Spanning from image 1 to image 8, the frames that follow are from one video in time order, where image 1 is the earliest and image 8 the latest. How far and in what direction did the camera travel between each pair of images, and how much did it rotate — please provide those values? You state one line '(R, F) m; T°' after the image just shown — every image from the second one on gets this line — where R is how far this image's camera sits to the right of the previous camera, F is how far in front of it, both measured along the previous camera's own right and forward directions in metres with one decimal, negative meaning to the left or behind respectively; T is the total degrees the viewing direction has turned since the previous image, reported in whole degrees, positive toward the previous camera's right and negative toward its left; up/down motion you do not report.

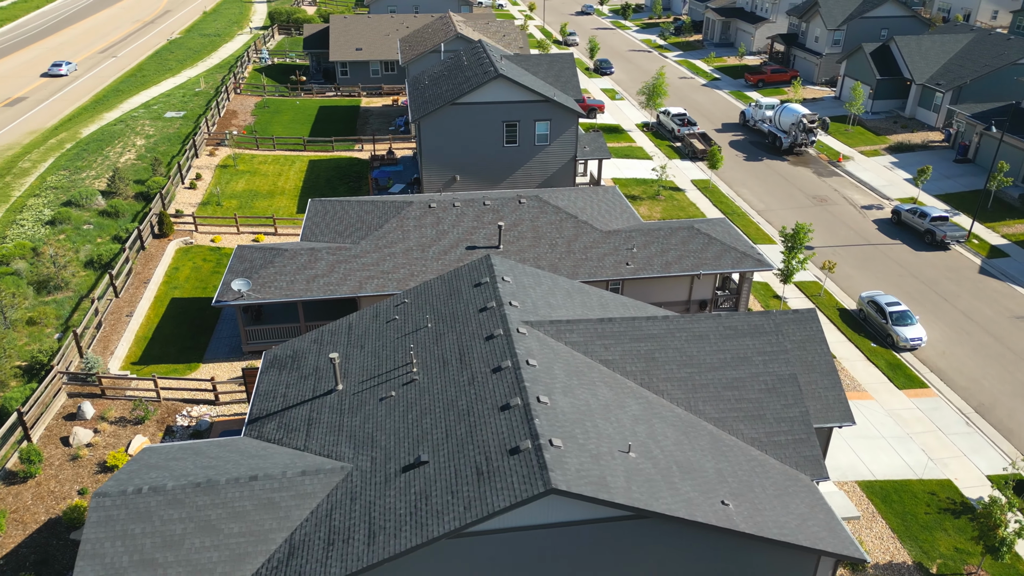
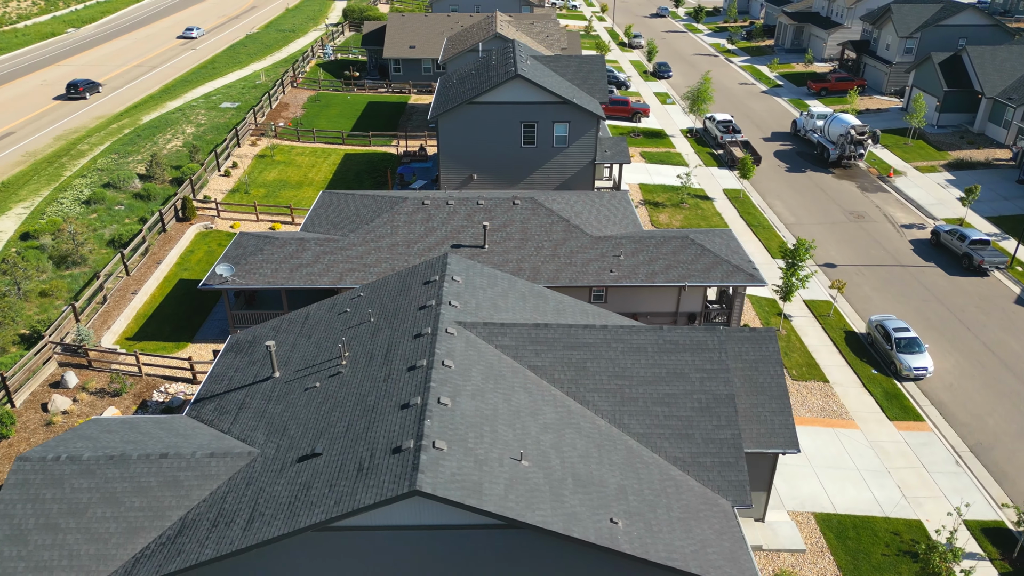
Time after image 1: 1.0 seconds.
(+3.7, +0.4) m; -6°
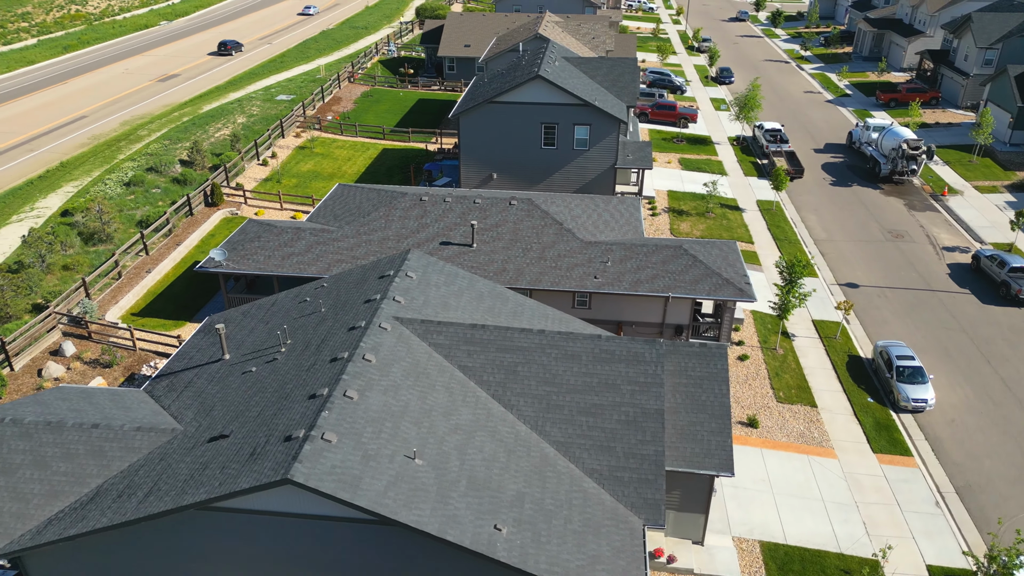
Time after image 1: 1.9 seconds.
(+3.6, +0.3) m; -6°
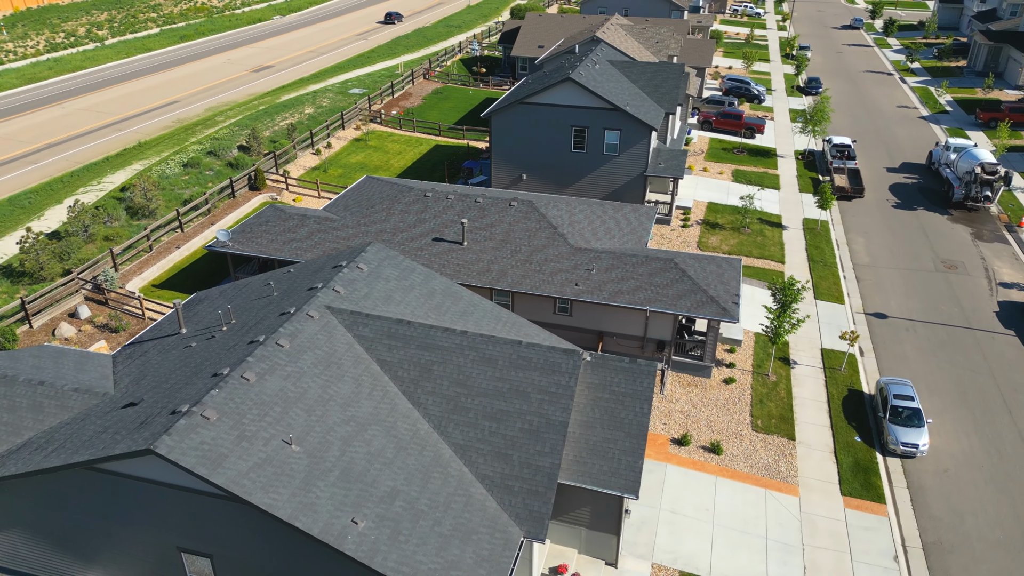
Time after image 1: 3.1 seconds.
(+4.6, +0.5) m; -8°
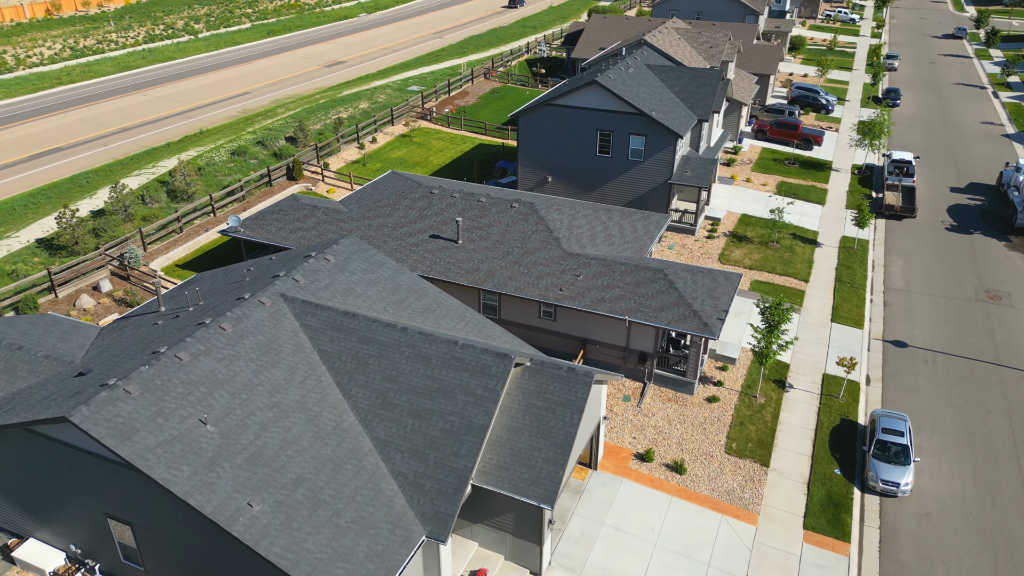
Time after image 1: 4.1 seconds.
(+3.7, +0.3) m; -7°
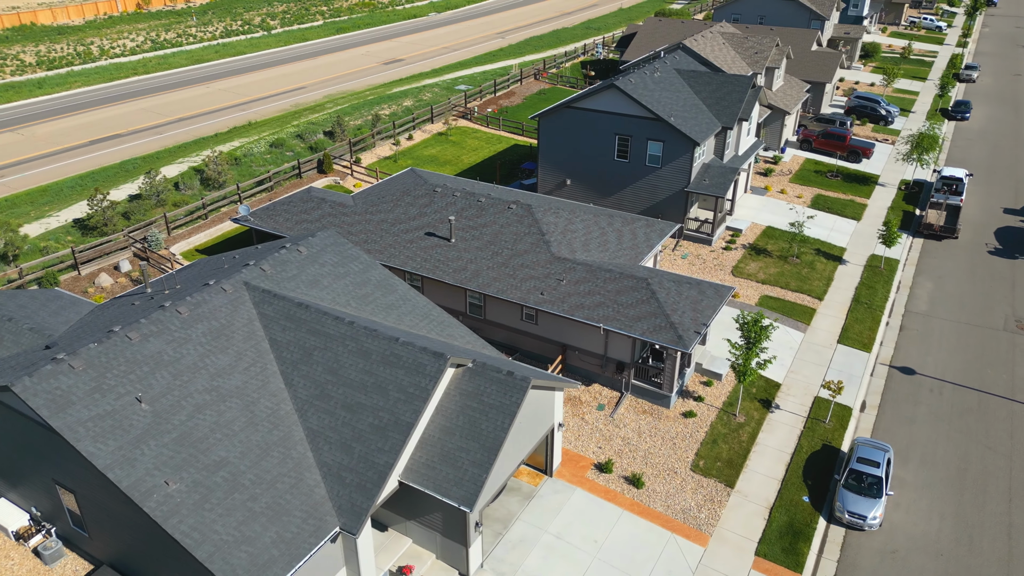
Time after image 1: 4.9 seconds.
(+3.3, +0.2) m; -6°
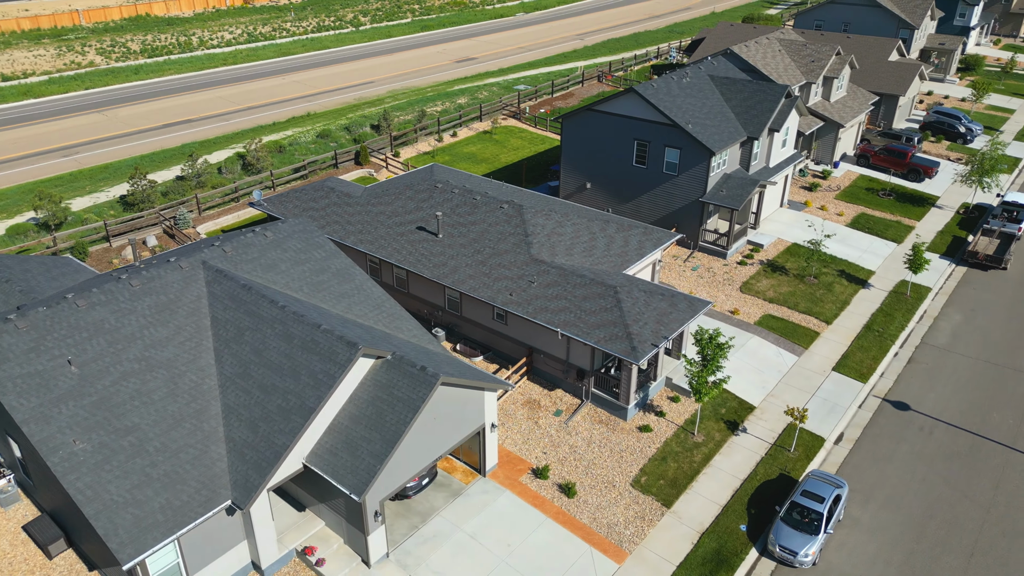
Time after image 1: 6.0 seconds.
(+4.4, +0.3) m; -8°
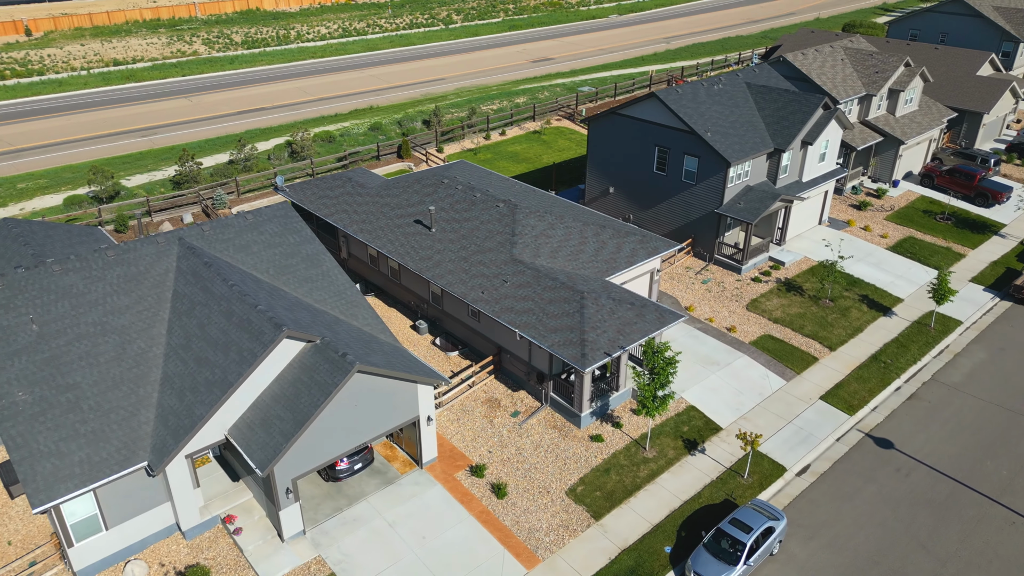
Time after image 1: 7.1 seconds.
(+4.5, +0.3) m; -8°
